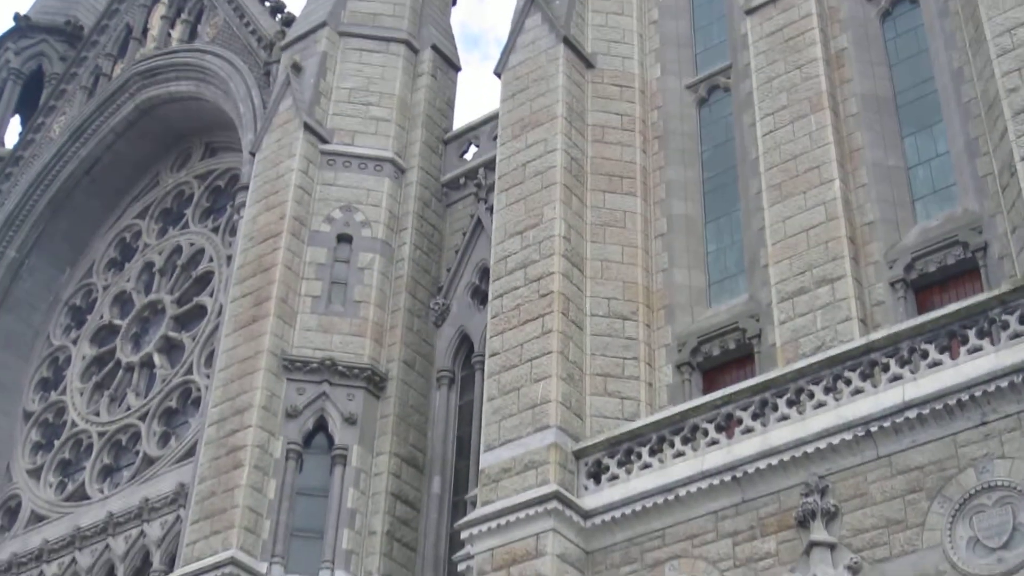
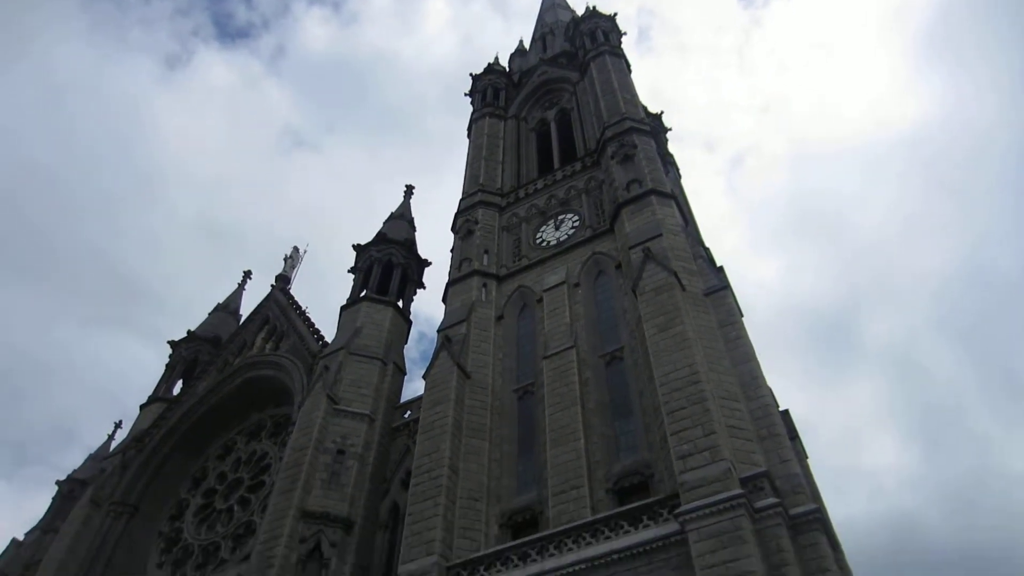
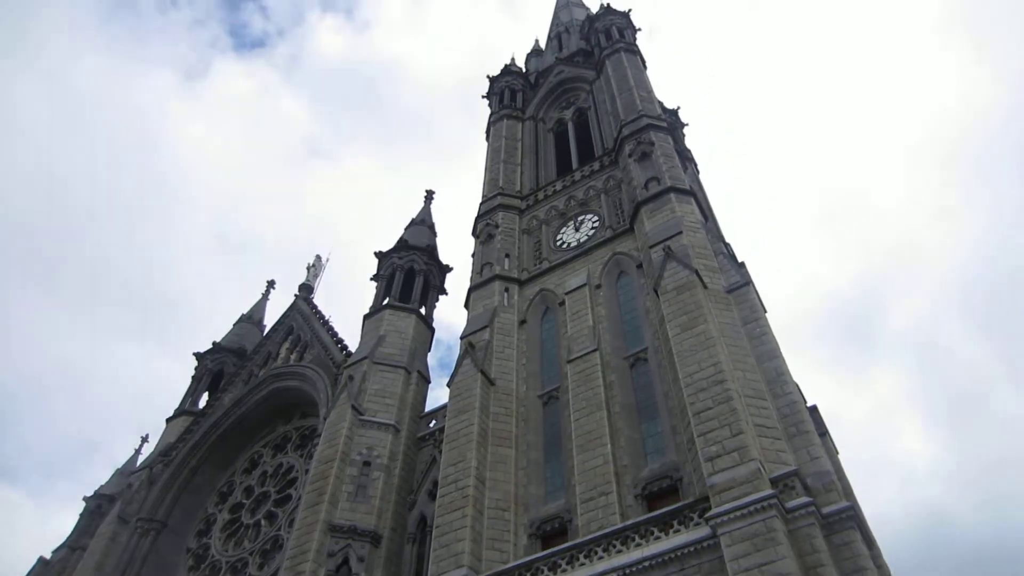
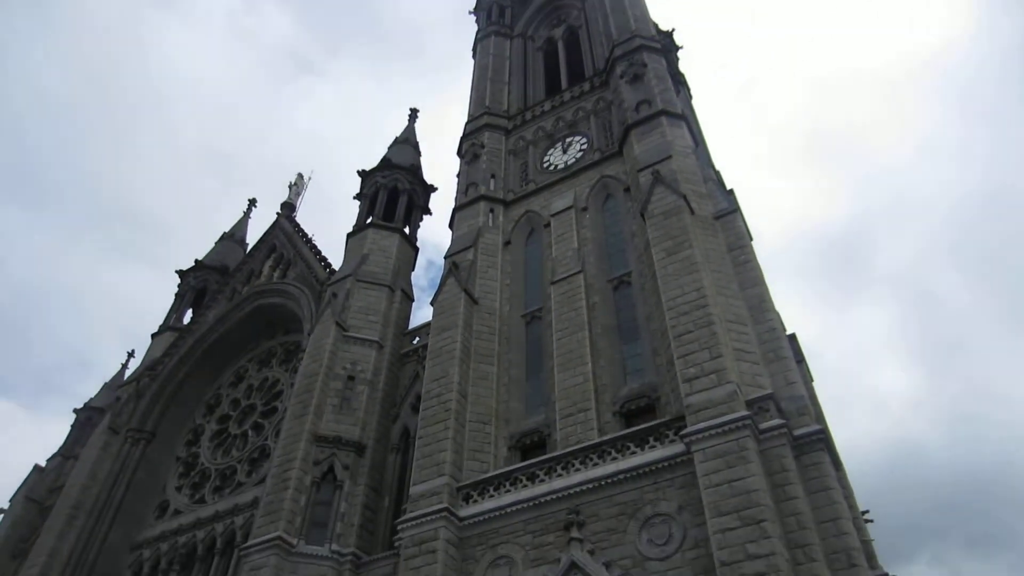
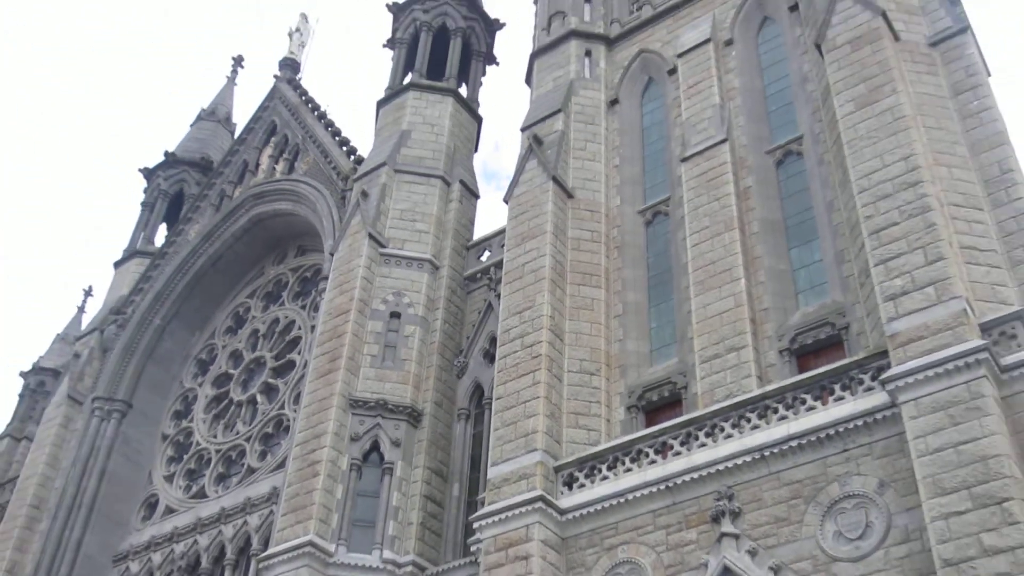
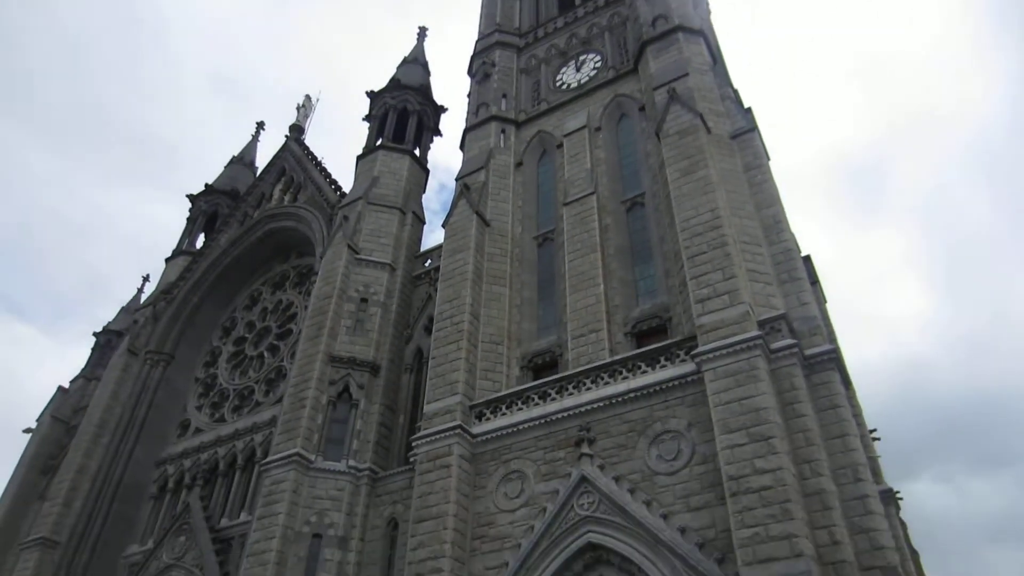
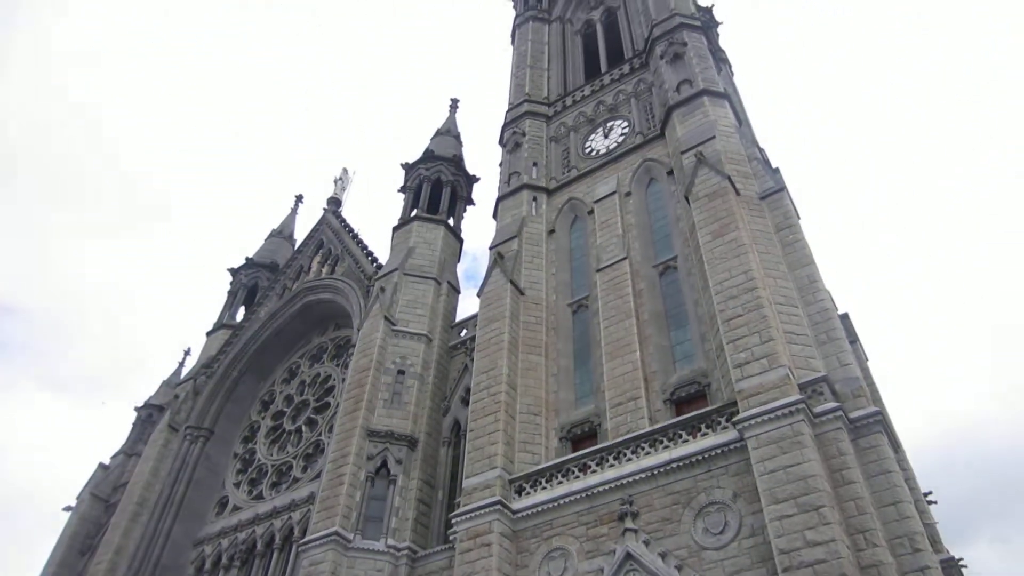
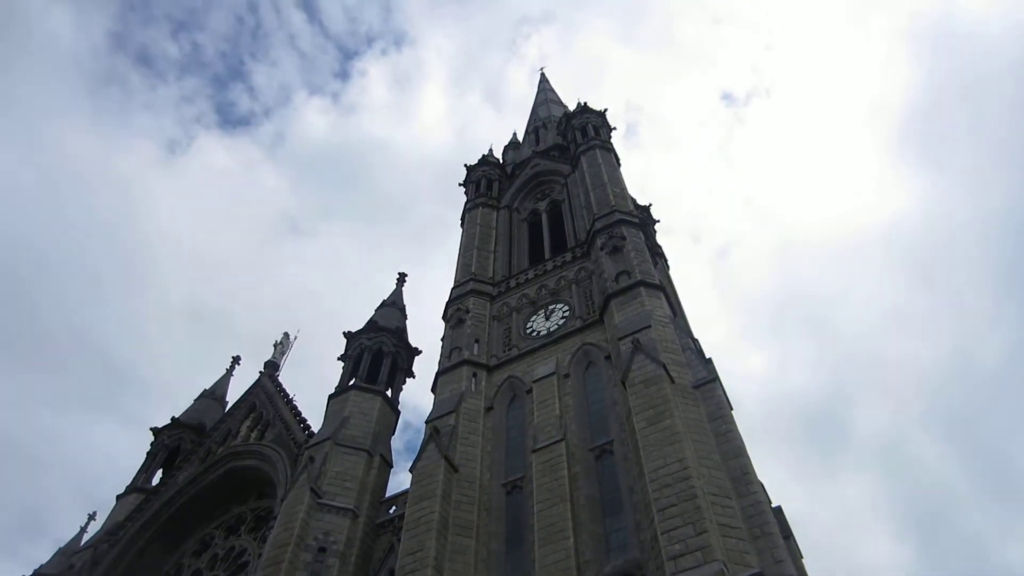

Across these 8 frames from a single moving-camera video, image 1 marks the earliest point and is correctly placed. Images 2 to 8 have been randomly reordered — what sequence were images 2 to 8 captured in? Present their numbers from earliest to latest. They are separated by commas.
5, 7, 3, 8, 2, 4, 6
